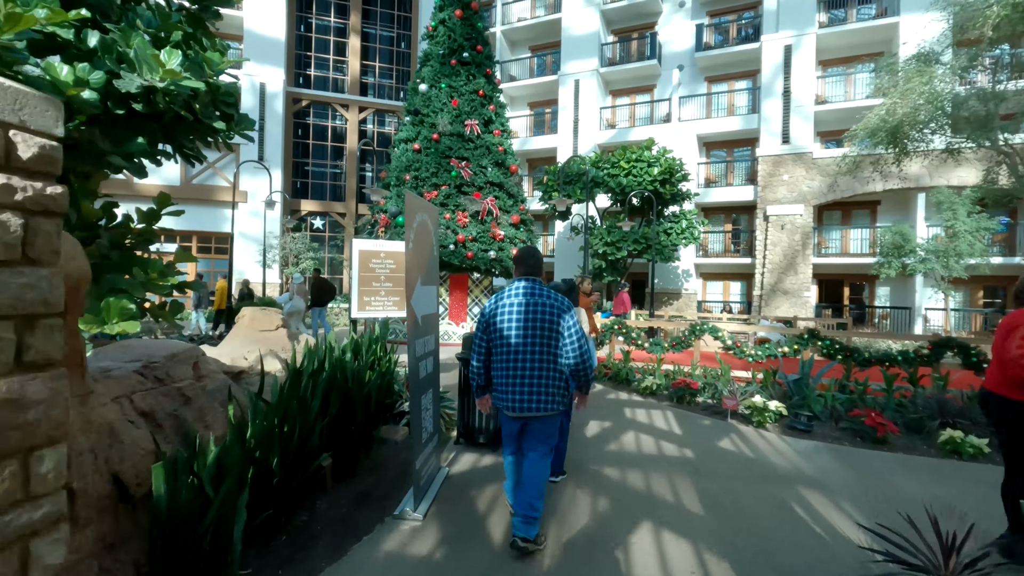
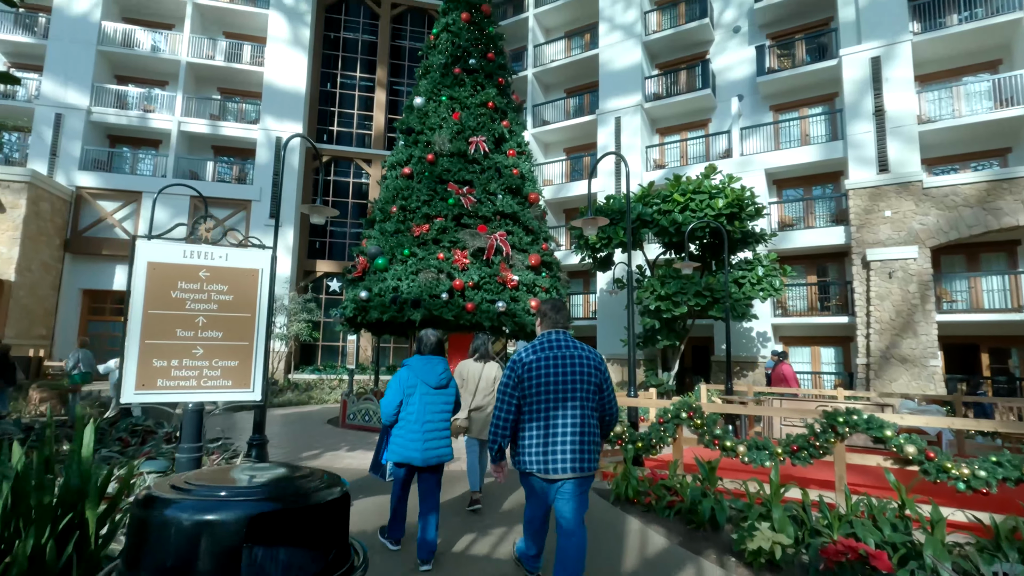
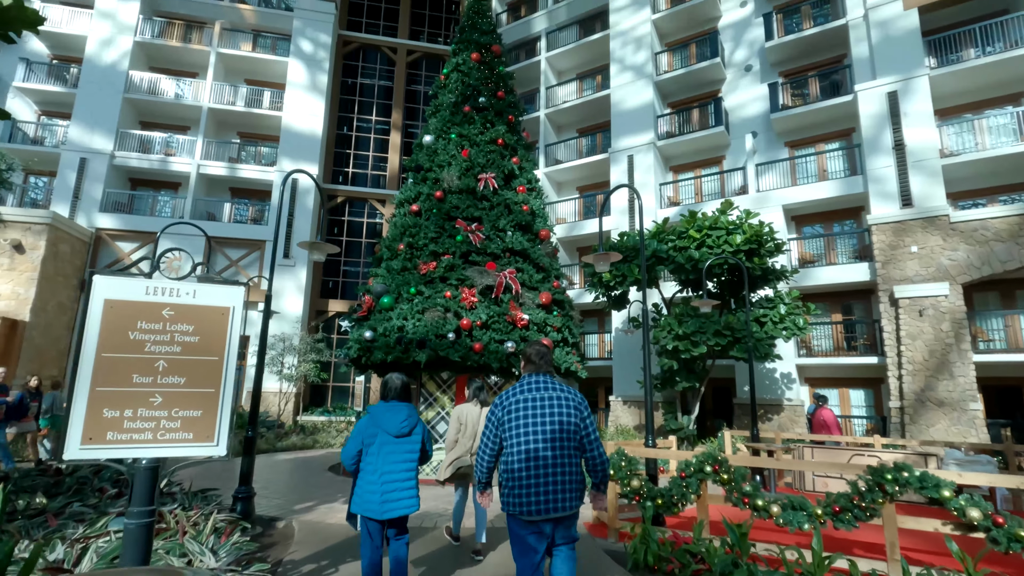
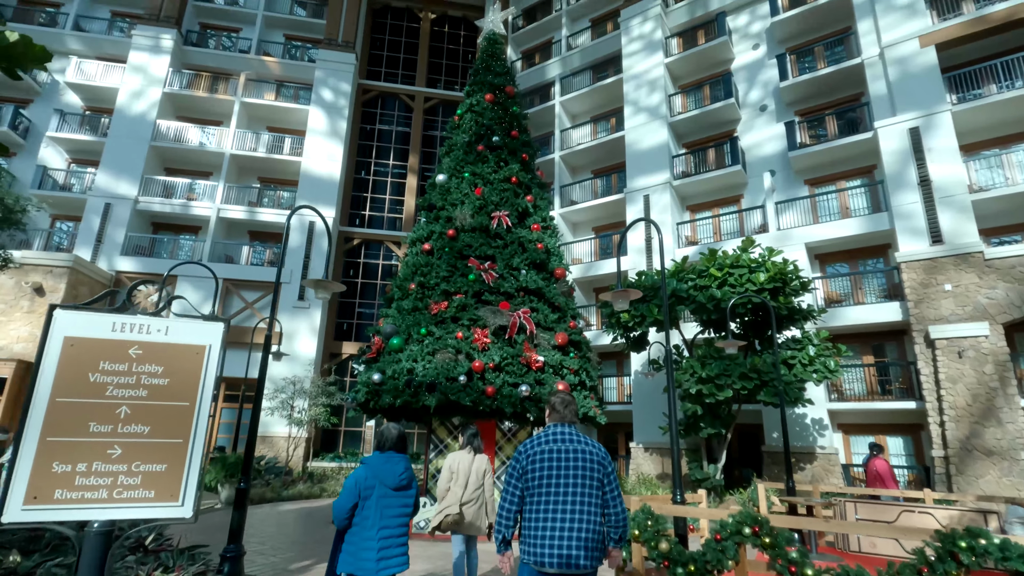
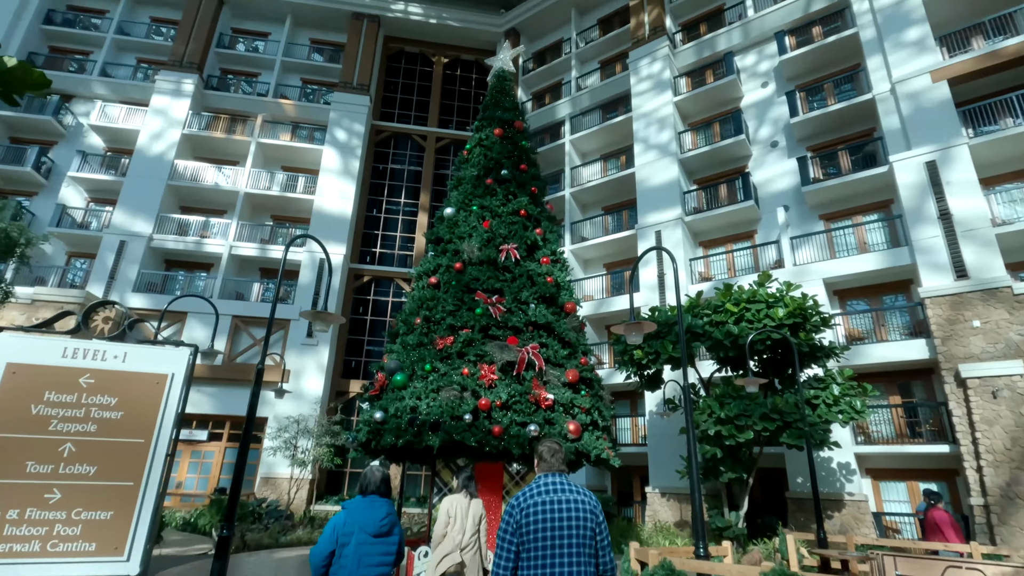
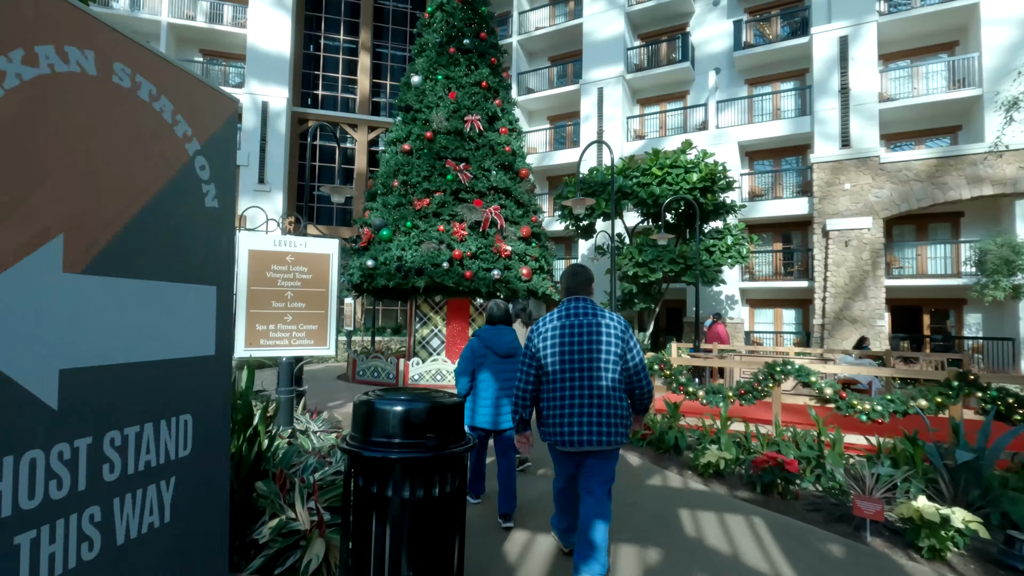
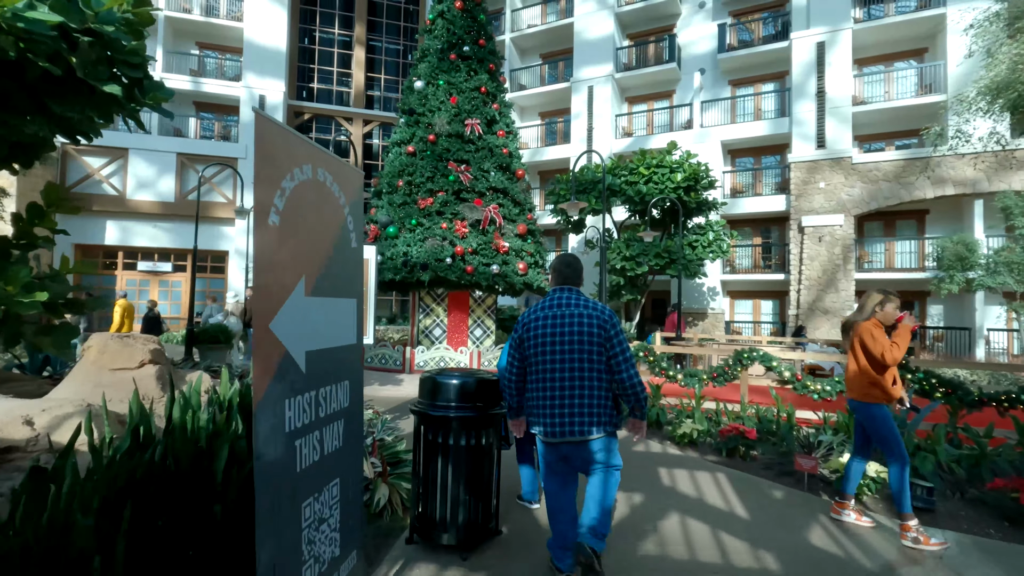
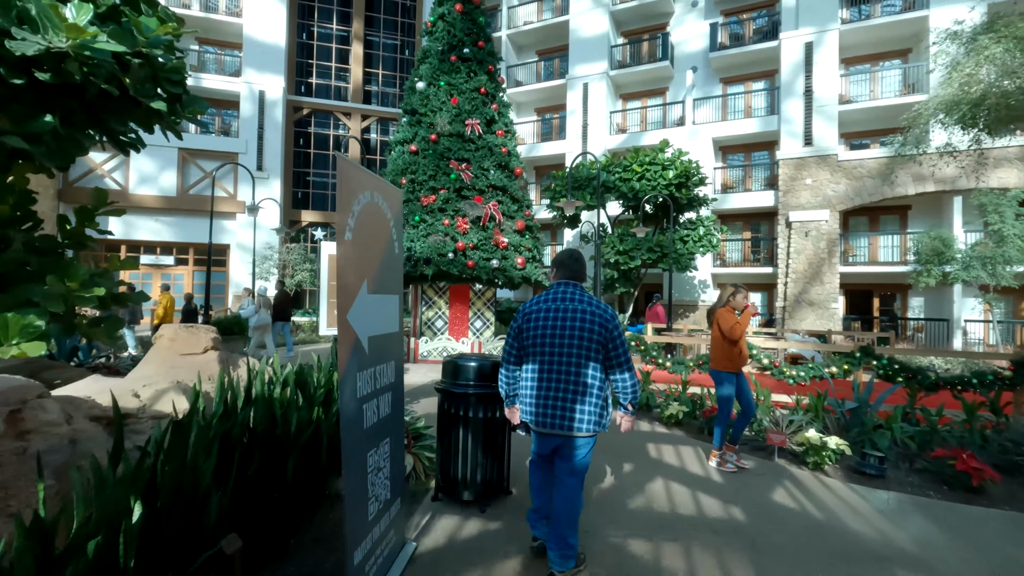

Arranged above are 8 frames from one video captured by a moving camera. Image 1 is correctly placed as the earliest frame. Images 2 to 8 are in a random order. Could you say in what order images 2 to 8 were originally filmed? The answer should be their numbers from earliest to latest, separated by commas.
8, 7, 6, 2, 3, 4, 5
